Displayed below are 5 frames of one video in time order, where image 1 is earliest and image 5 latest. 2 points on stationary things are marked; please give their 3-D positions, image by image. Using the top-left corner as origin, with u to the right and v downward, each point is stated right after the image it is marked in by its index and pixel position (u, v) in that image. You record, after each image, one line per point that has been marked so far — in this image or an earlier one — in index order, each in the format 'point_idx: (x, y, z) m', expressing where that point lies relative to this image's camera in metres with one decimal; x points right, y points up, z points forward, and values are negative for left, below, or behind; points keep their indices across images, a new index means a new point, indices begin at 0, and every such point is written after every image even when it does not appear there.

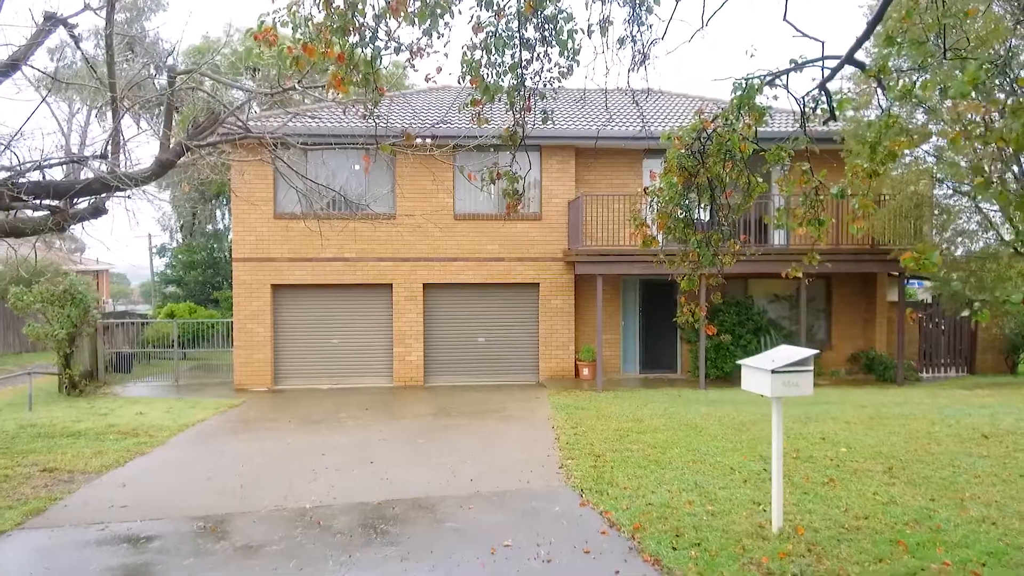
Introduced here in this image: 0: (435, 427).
0: (-0.8, -1.6, +8.2) m
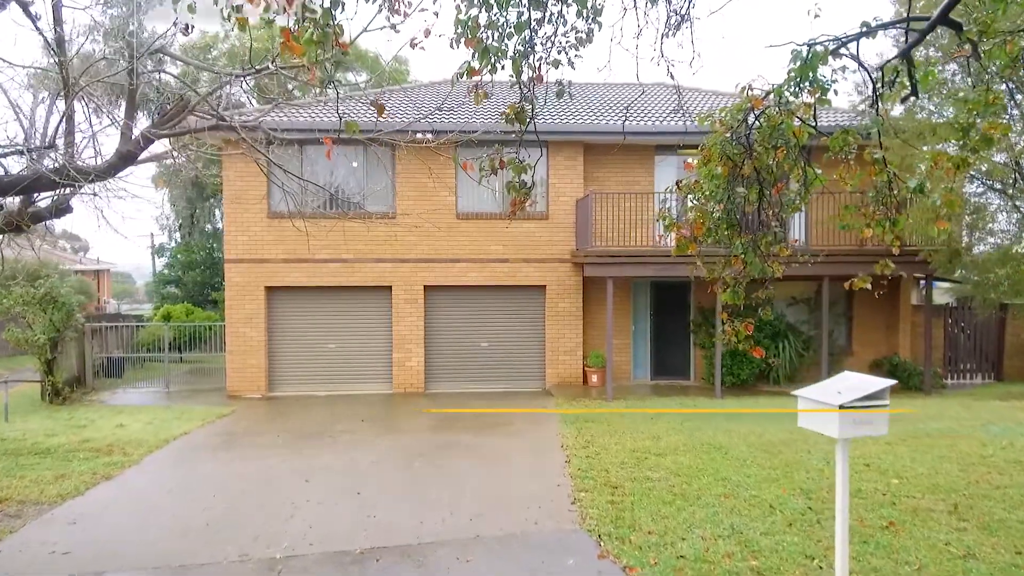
0: (-0.8, -1.7, +7.5) m
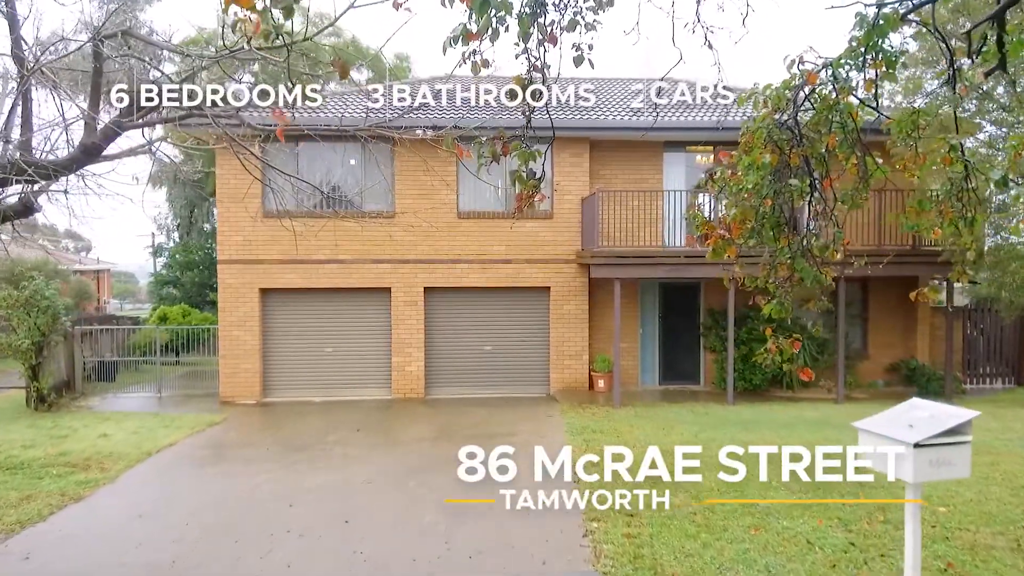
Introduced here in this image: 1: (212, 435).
0: (-0.8, -1.7, +7.0) m
1: (-4.0, -2.0, +9.5) m
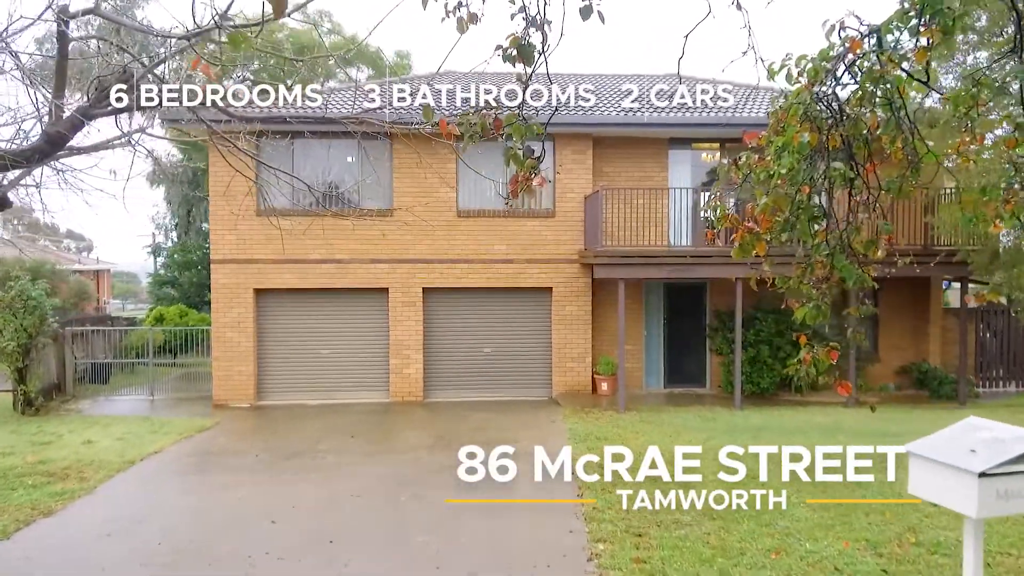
0: (-0.8, -1.7, +6.7) m
1: (-4.0, -2.0, +9.2) m
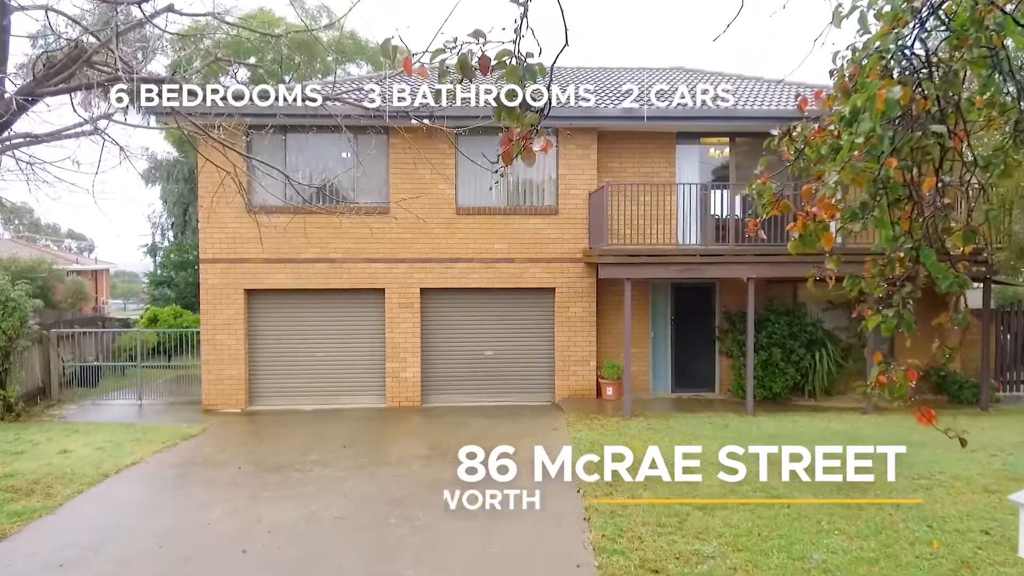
0: (-0.7, -1.7, +6.1) m
1: (-4.0, -2.0, +8.7) m
